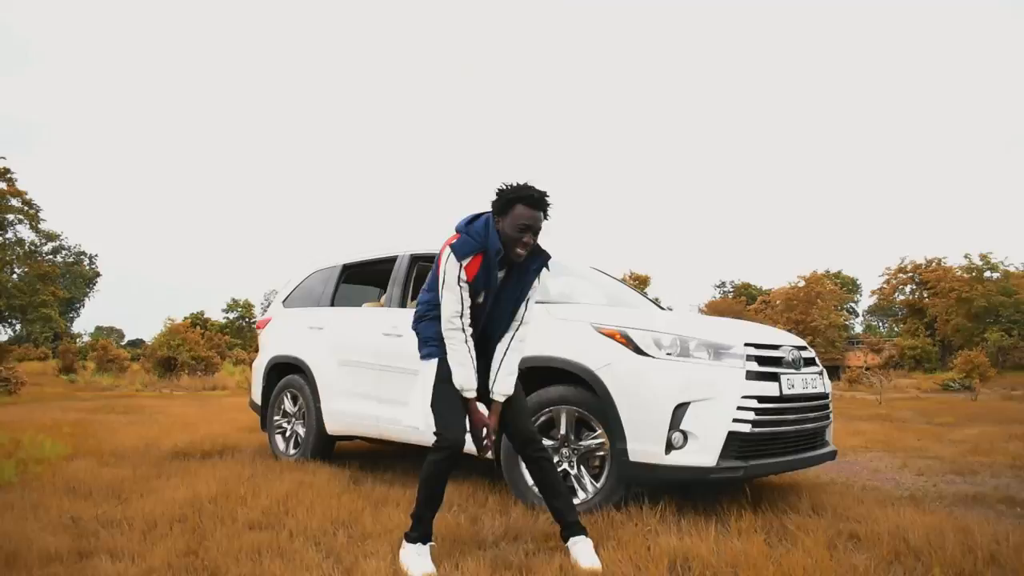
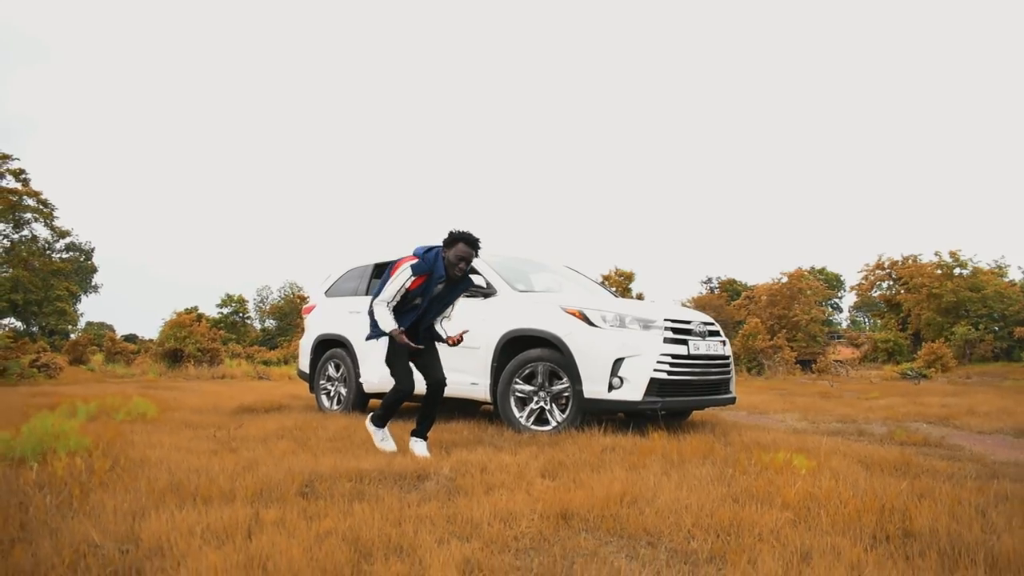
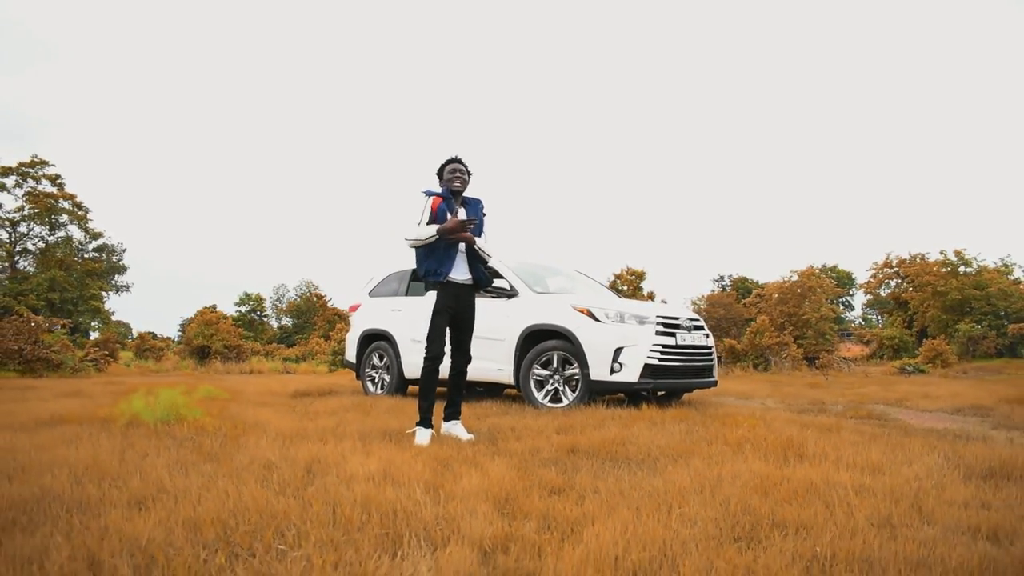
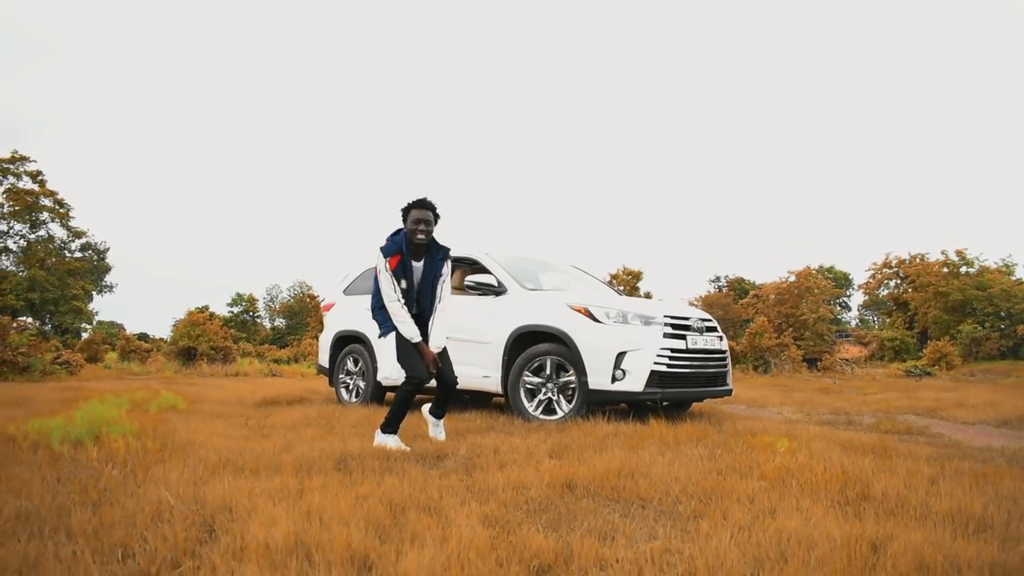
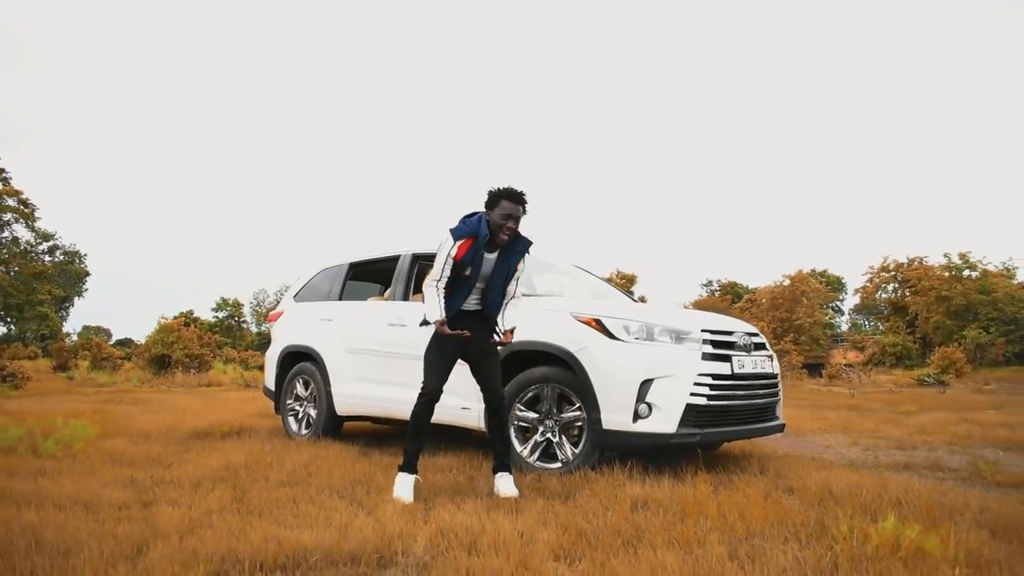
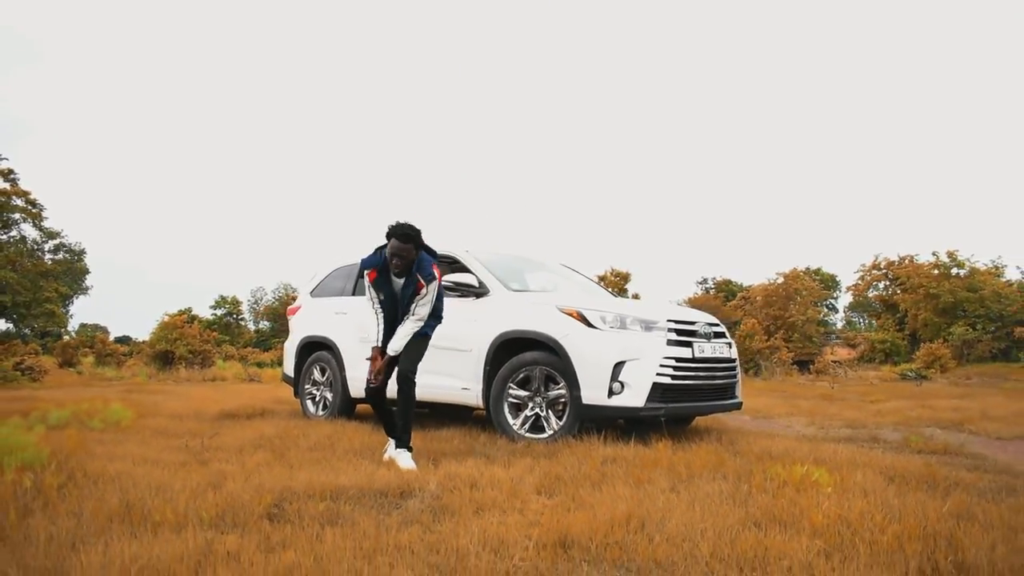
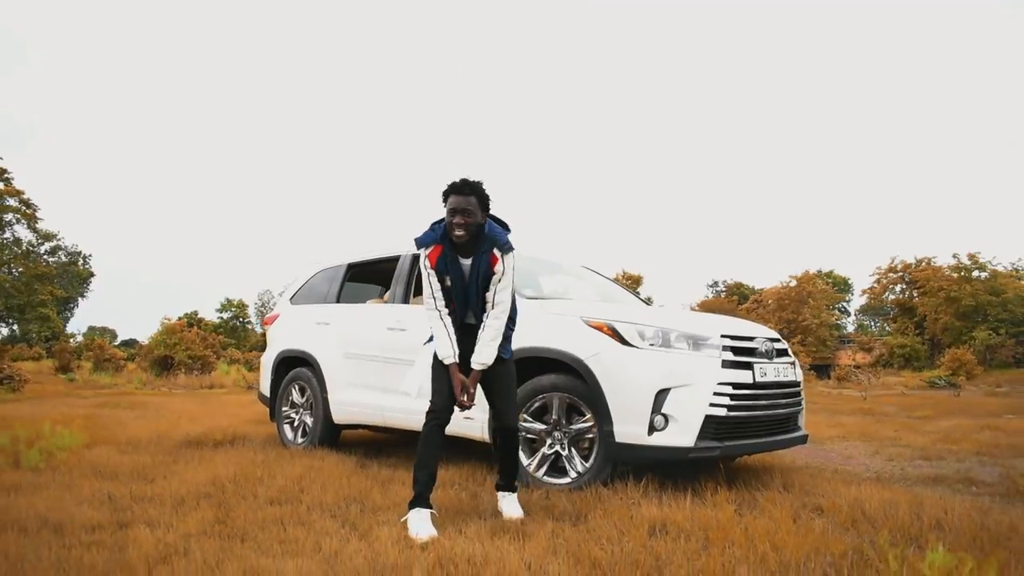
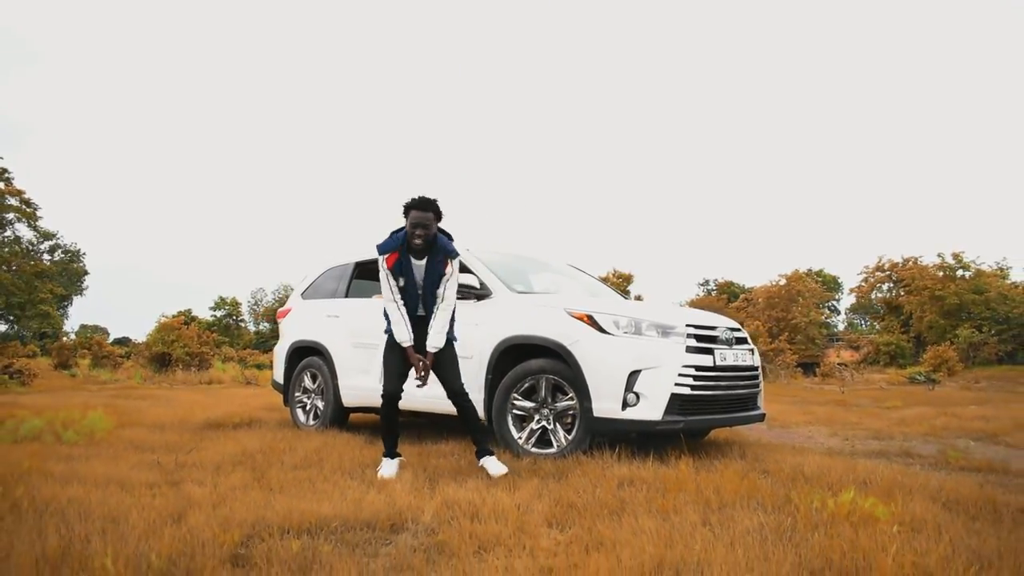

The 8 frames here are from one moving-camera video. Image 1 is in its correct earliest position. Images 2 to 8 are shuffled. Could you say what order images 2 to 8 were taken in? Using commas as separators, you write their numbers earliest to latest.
7, 5, 8, 6, 2, 4, 3
